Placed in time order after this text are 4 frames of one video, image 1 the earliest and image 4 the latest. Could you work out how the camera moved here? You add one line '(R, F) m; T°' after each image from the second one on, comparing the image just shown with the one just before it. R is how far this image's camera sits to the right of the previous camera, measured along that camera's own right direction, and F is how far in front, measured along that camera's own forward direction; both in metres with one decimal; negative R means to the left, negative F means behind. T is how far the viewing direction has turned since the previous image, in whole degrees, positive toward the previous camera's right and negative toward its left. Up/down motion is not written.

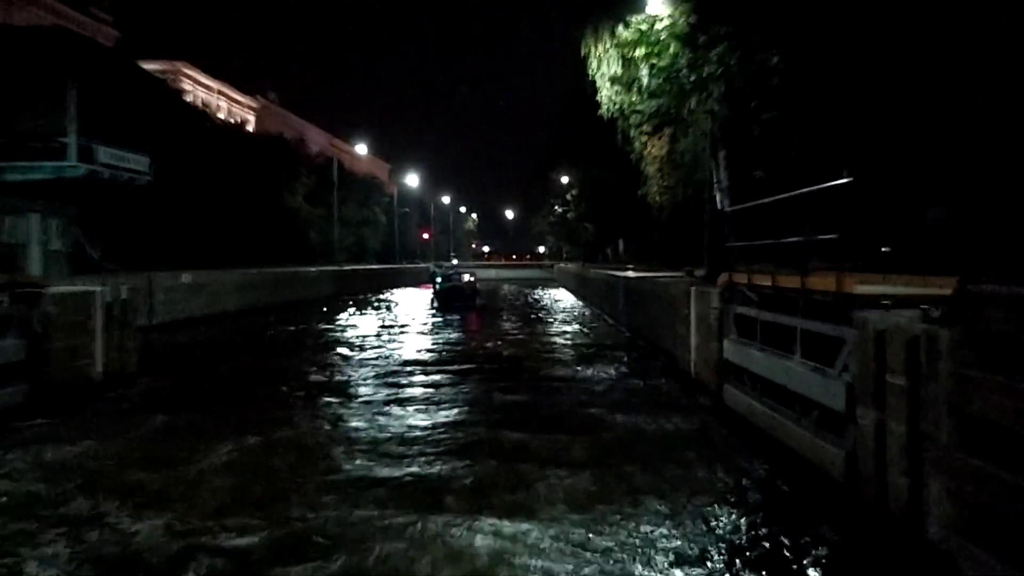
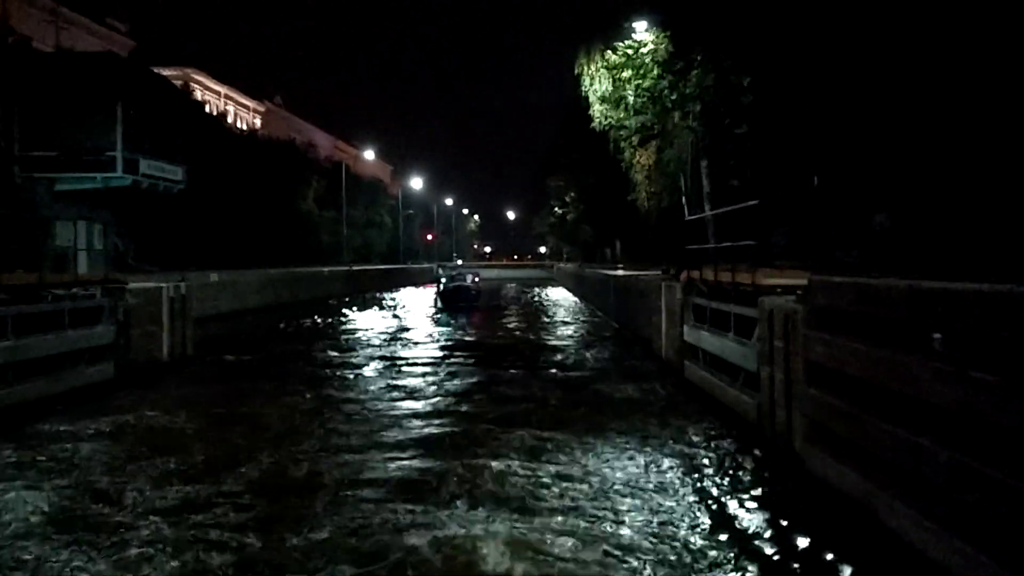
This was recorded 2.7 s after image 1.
(0.0, -2.4) m; 0°
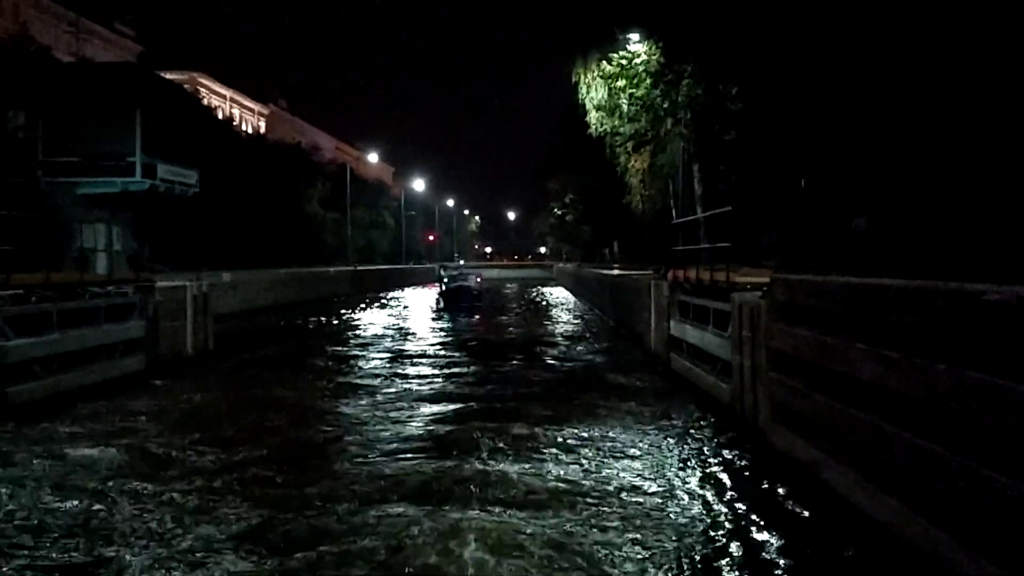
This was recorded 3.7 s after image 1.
(0.0, -1.2) m; 0°
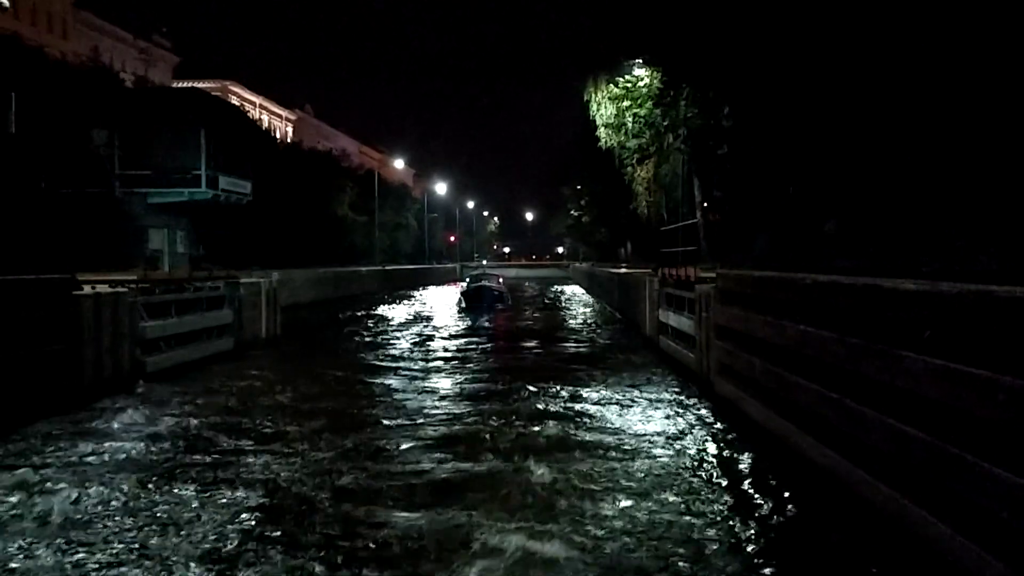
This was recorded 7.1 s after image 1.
(0.0, -3.3) m; -1°
